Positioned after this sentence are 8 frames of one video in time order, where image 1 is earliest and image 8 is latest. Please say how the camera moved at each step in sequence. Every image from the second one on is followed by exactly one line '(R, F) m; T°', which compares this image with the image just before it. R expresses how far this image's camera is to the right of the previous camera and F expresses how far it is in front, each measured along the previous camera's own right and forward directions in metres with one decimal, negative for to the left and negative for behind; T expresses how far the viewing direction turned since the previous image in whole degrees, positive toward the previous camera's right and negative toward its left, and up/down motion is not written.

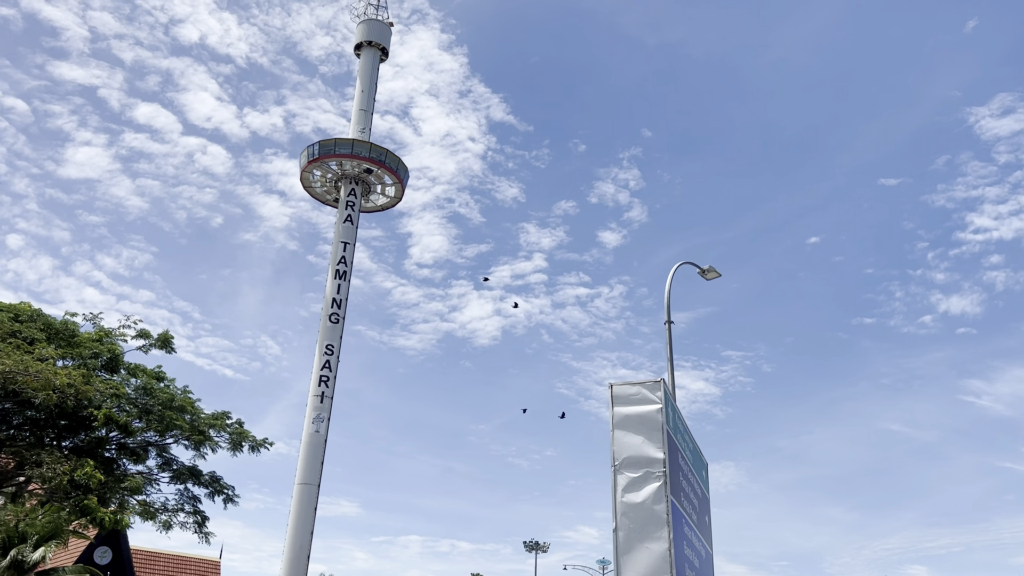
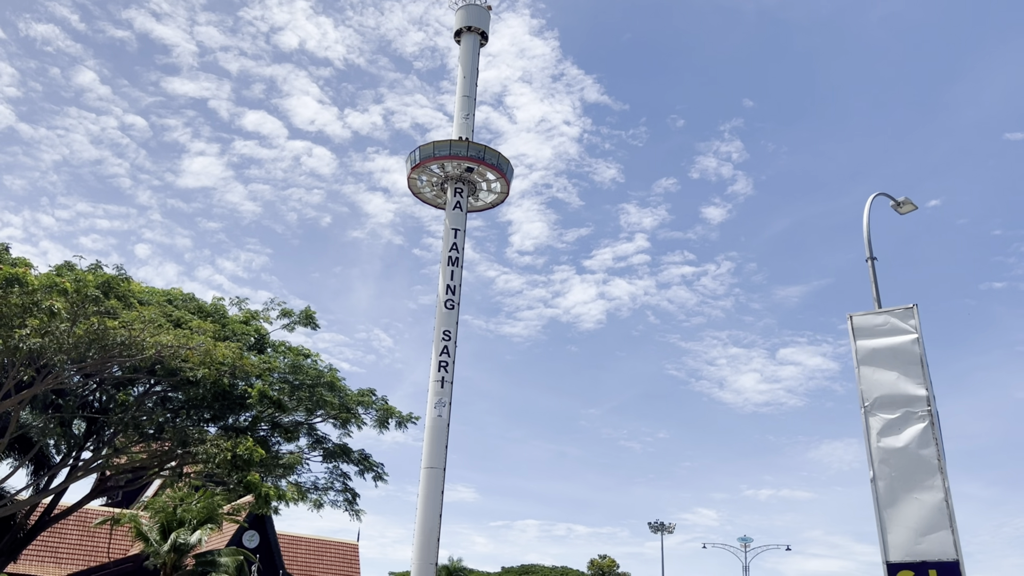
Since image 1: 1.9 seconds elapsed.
(-1.2, +1.0) m; -7°
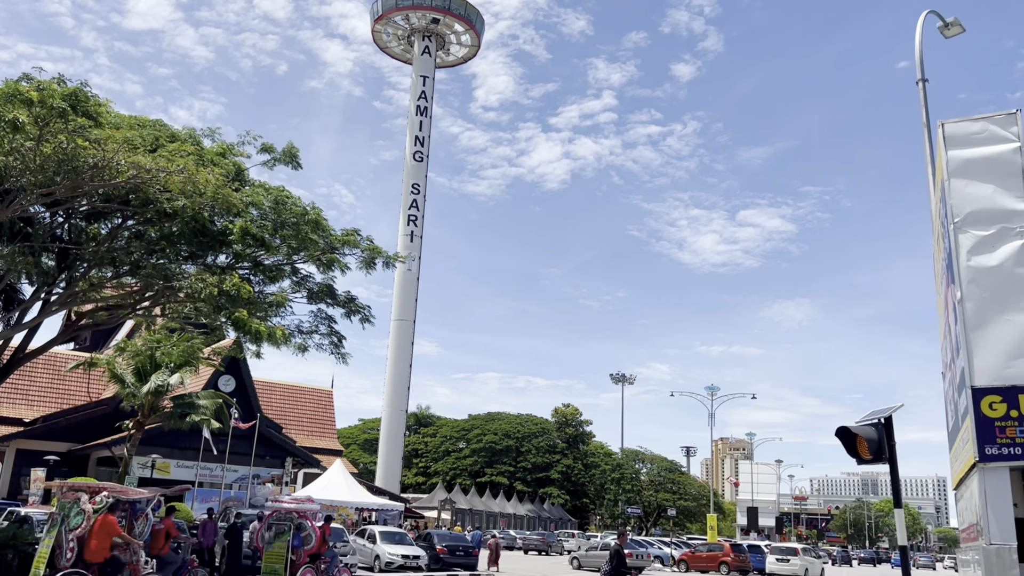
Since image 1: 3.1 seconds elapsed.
(-0.8, +1.0) m; +3°
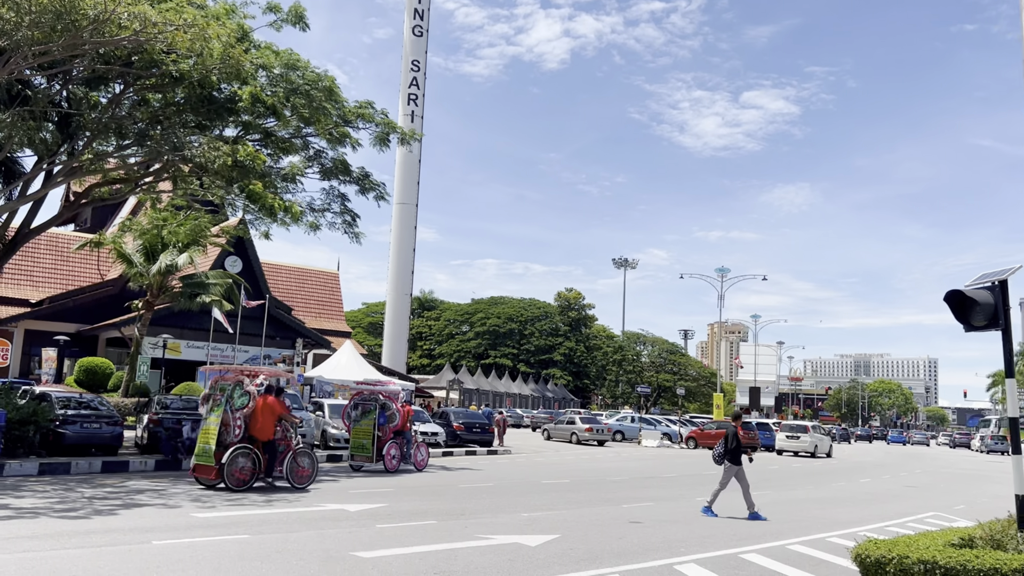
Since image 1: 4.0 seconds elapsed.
(-0.6, +0.8) m; 0°
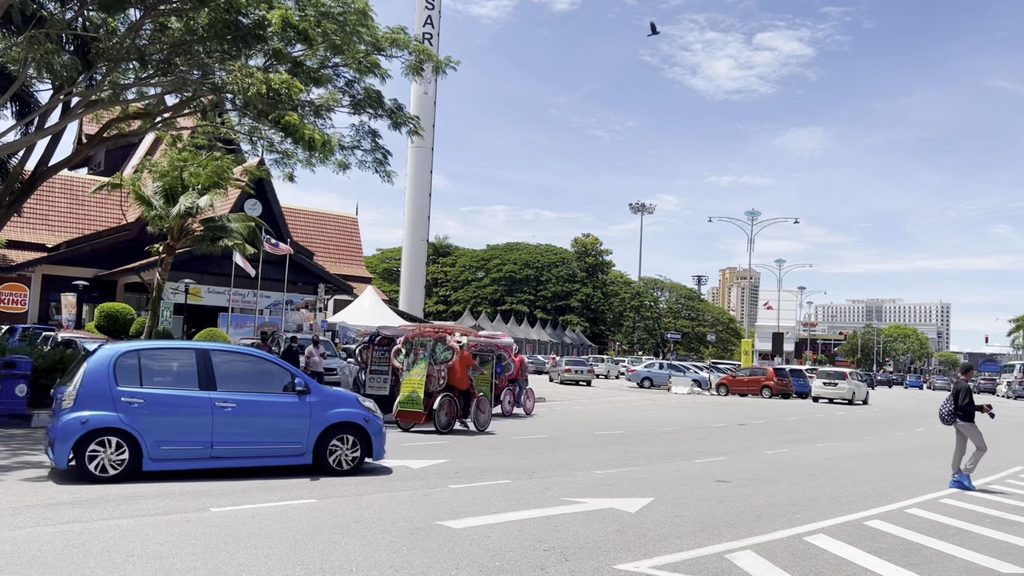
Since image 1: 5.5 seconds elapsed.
(-0.8, +1.1) m; -1°
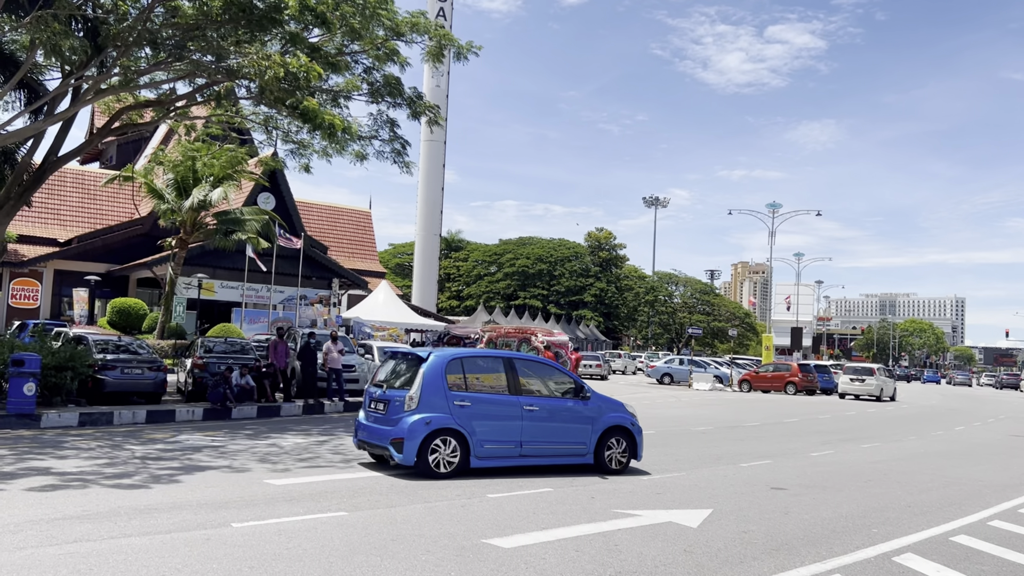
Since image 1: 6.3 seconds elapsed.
(-0.3, +0.7) m; -1°
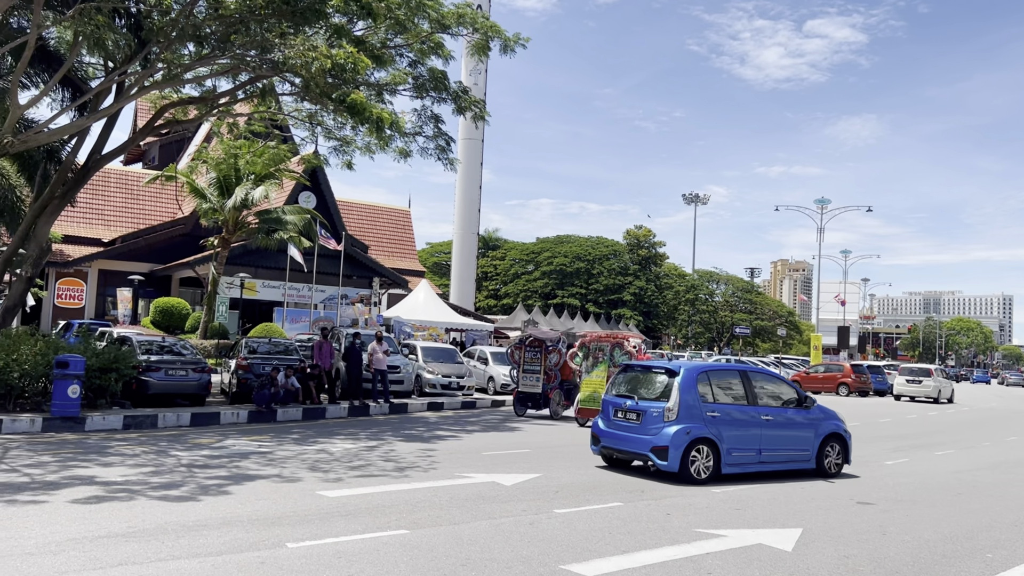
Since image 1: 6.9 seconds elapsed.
(-0.3, +0.6) m; -2°
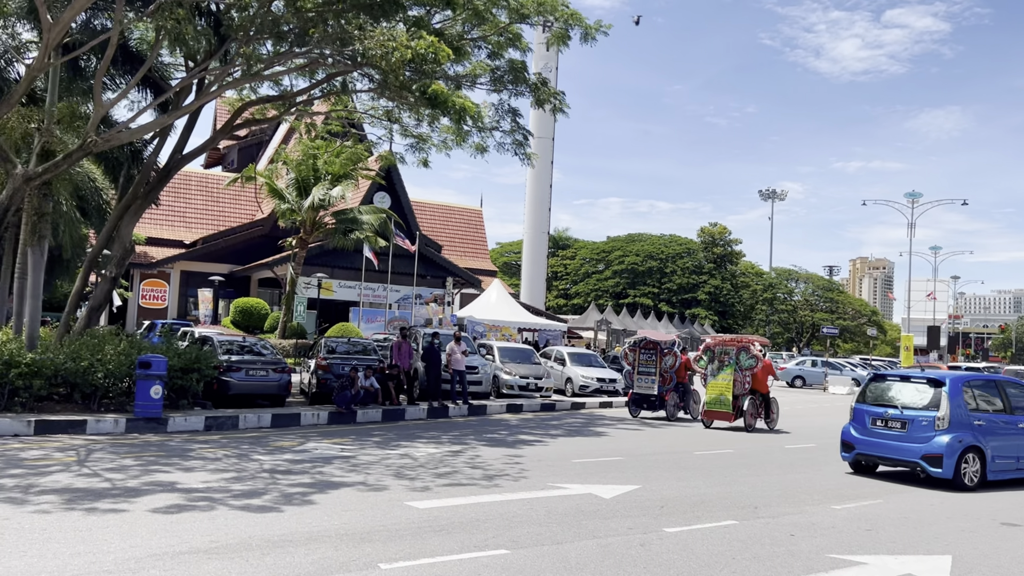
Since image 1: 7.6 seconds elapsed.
(-0.3, +0.6) m; -5°
